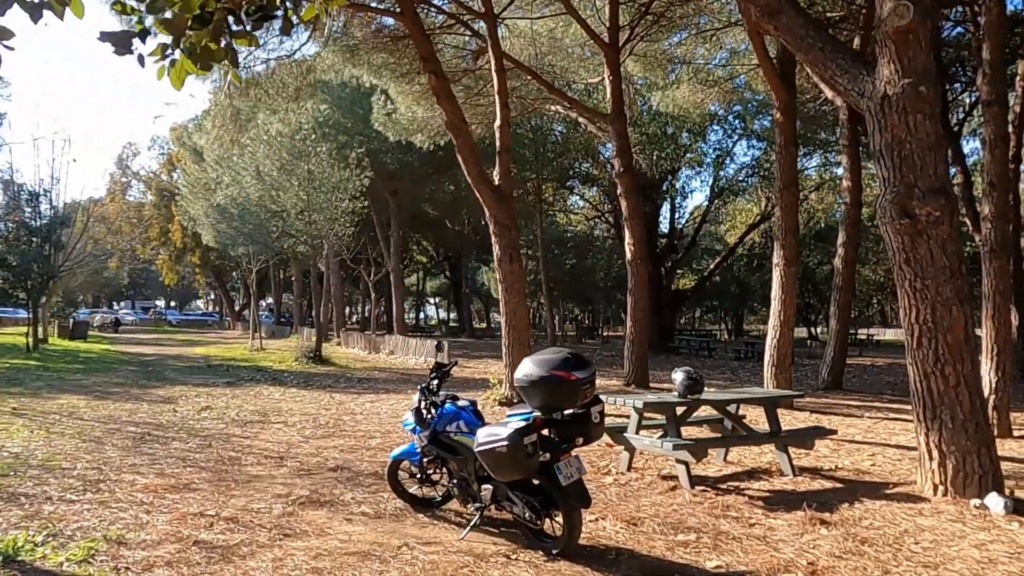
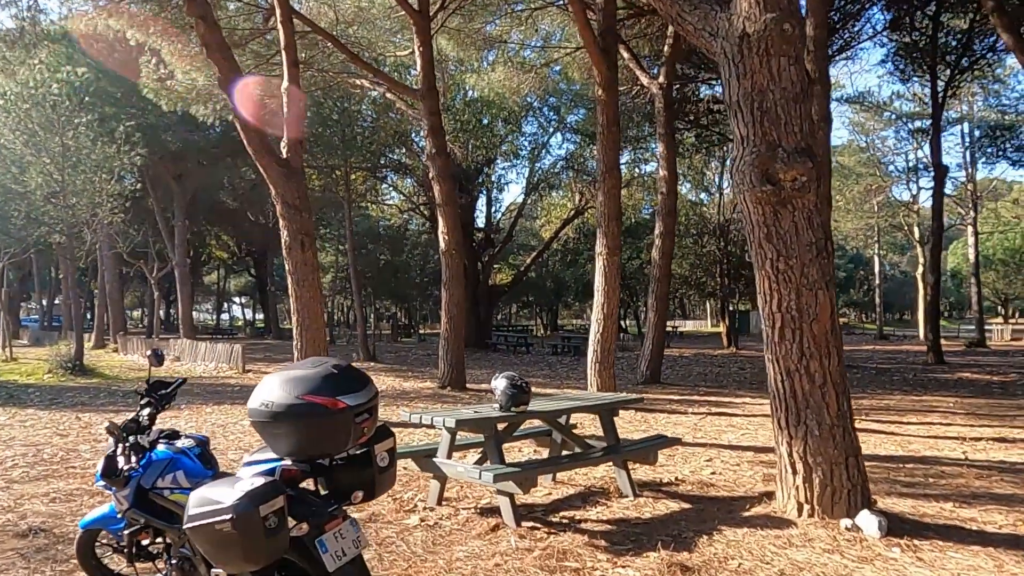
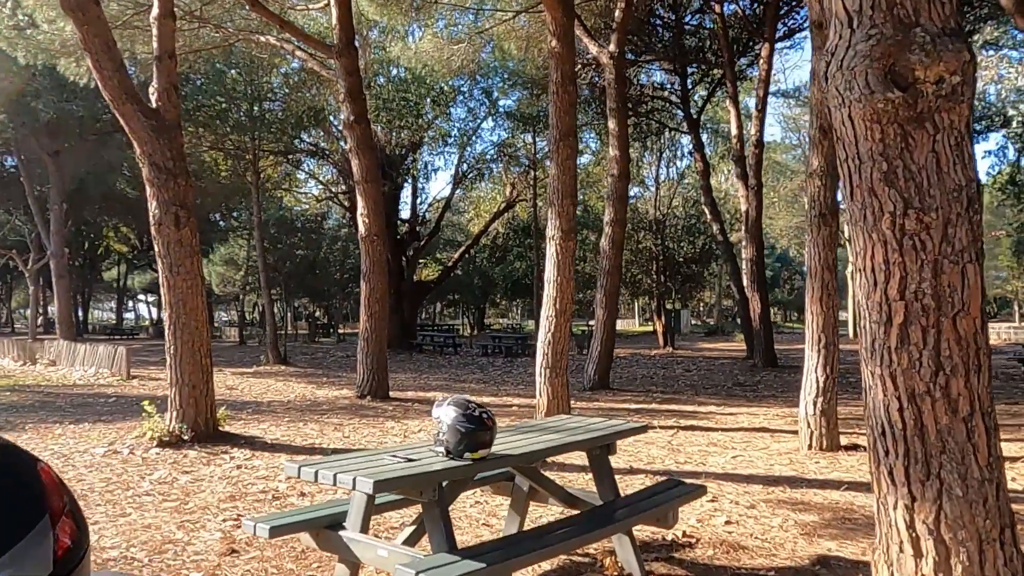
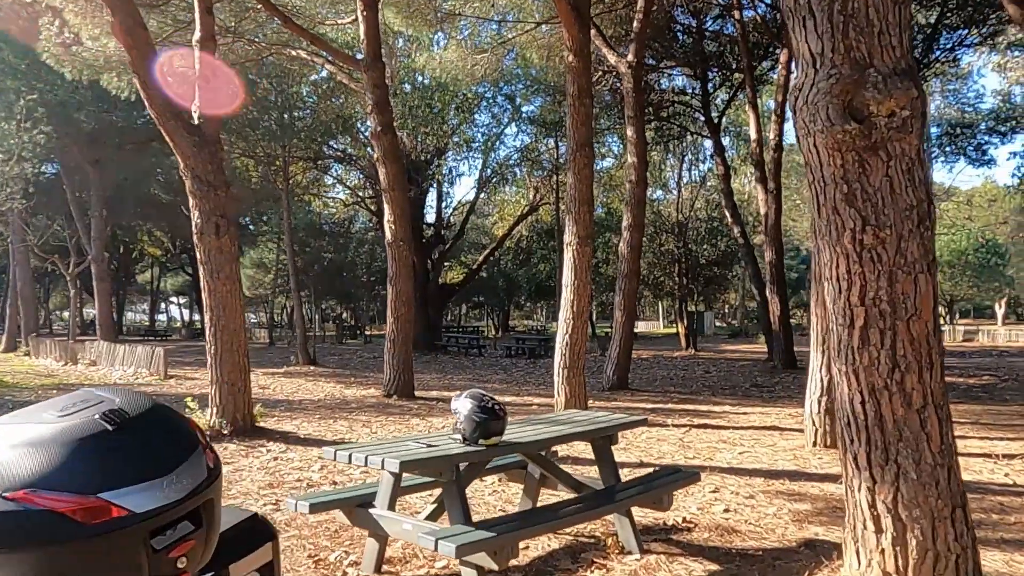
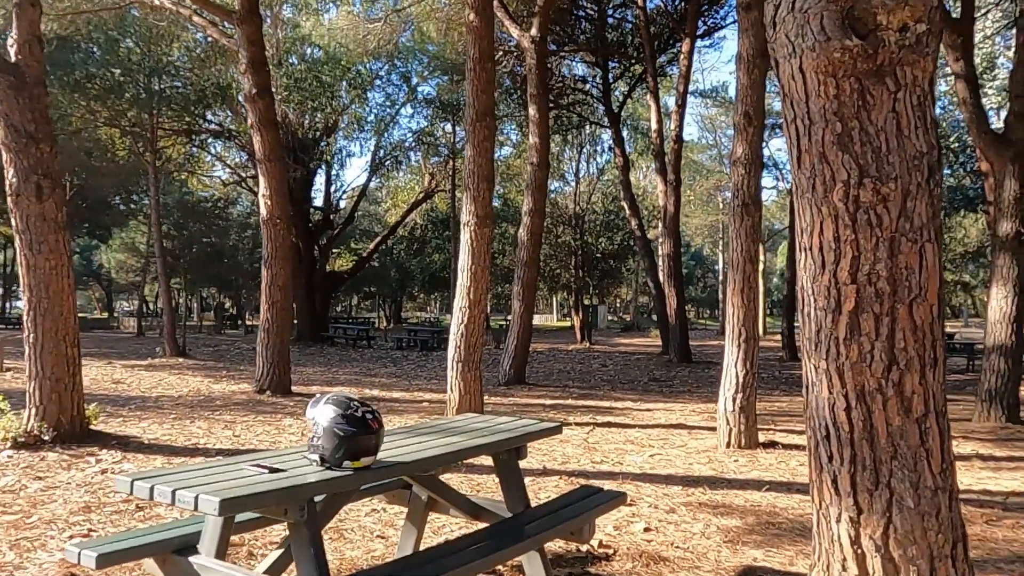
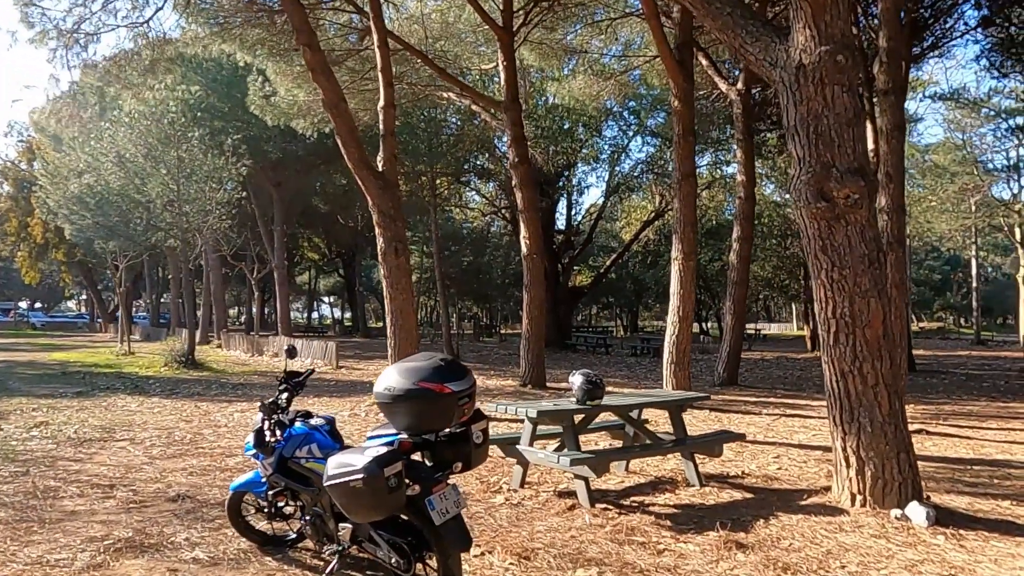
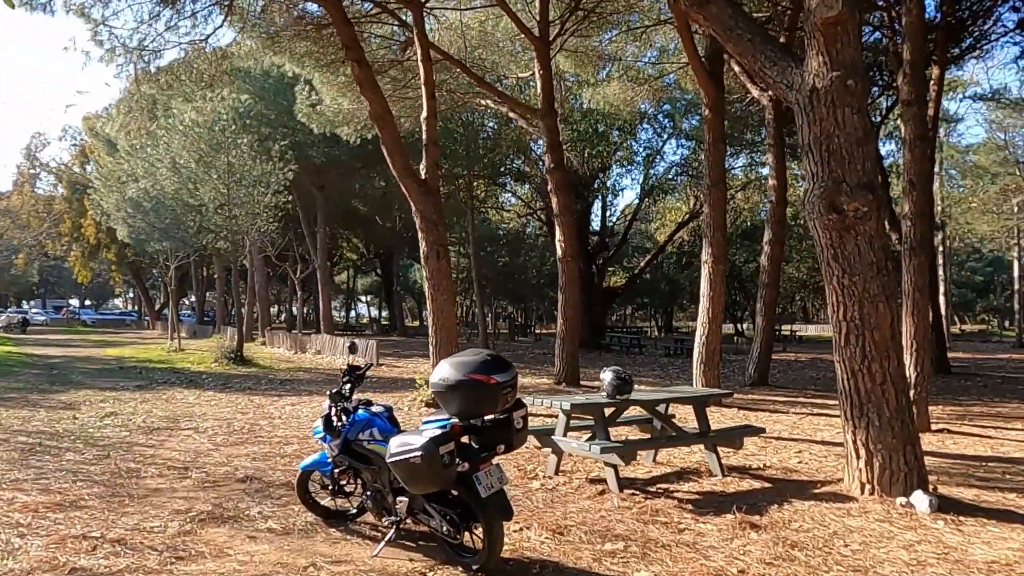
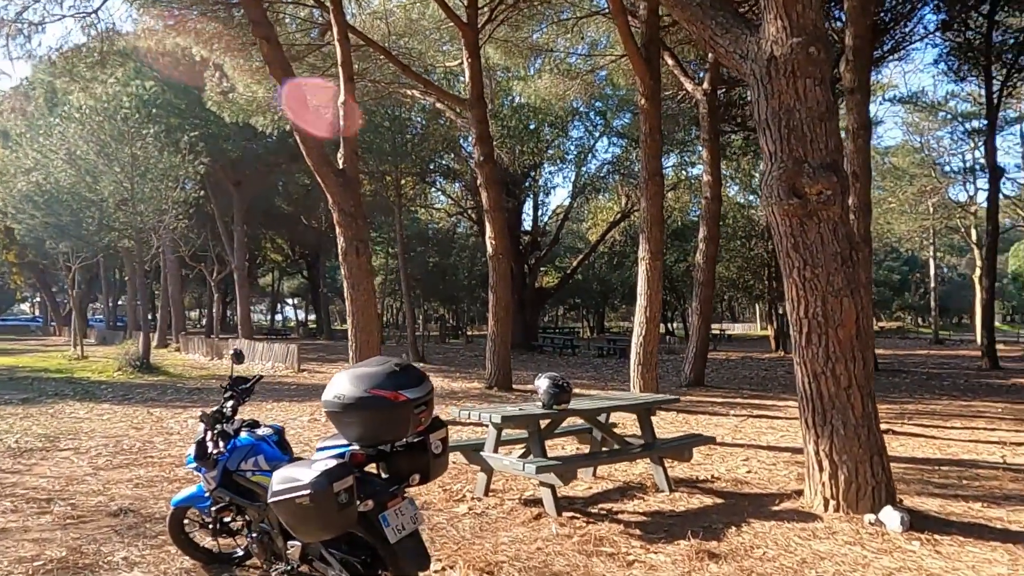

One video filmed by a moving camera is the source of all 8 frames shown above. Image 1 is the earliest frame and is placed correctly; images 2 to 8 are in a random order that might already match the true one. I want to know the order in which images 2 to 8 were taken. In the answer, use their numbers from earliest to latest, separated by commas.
7, 6, 8, 2, 4, 3, 5
